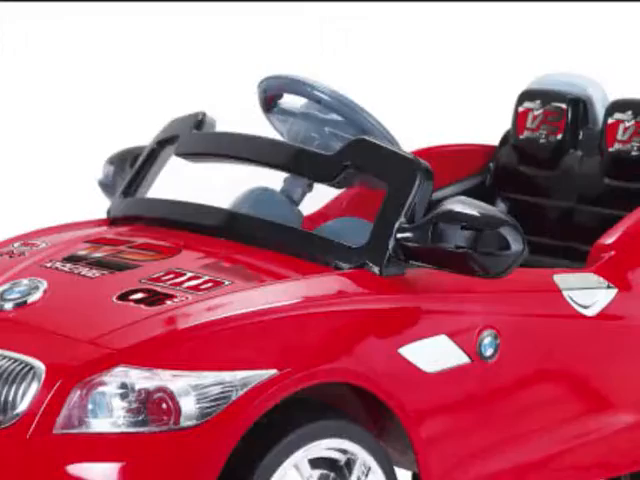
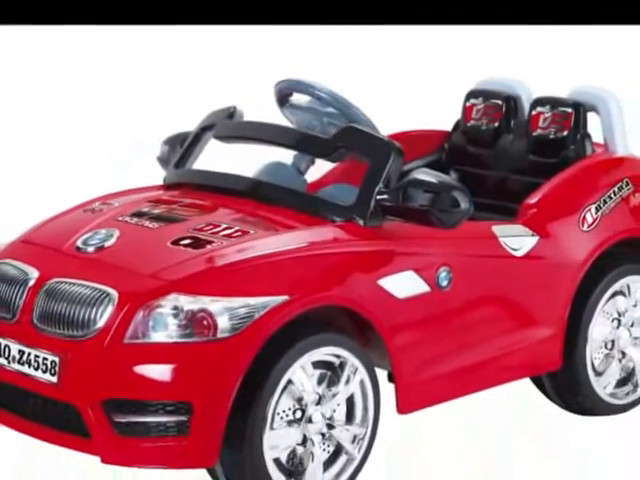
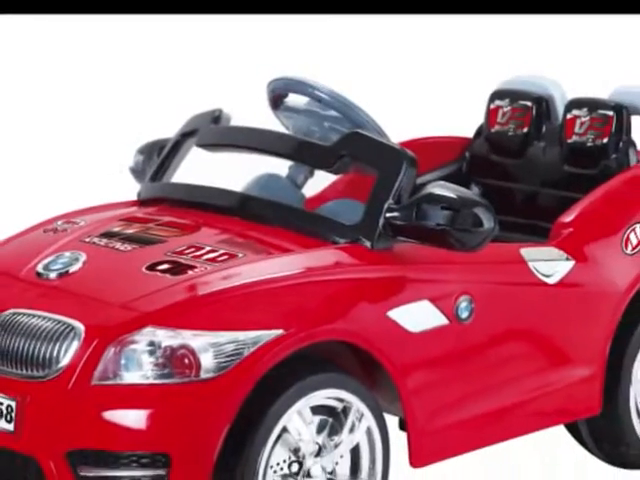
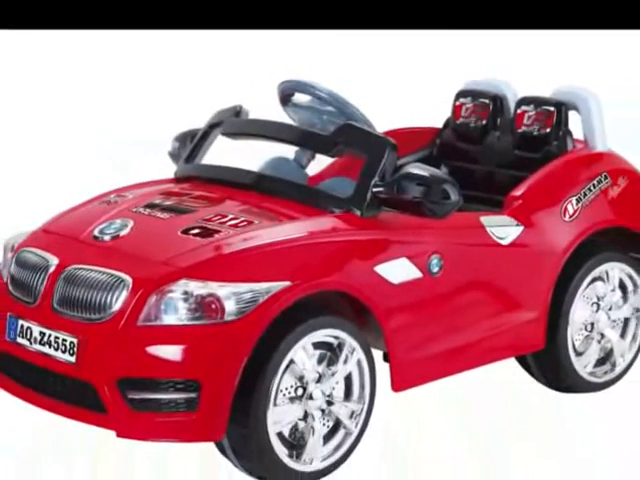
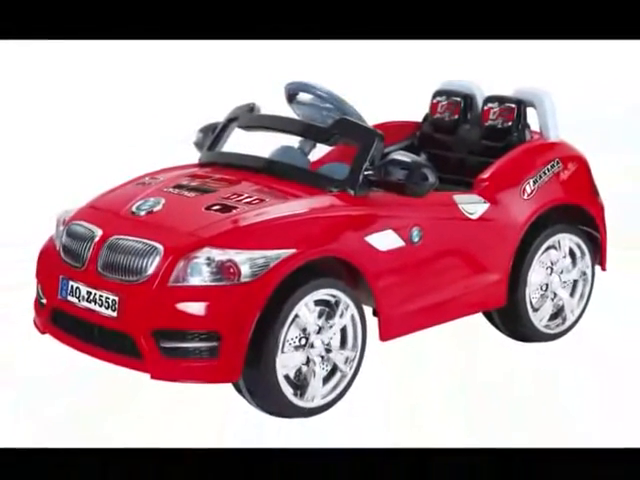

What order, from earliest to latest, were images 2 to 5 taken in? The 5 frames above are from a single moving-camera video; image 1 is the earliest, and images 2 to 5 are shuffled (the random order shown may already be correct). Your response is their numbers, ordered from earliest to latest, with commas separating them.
3, 2, 4, 5
